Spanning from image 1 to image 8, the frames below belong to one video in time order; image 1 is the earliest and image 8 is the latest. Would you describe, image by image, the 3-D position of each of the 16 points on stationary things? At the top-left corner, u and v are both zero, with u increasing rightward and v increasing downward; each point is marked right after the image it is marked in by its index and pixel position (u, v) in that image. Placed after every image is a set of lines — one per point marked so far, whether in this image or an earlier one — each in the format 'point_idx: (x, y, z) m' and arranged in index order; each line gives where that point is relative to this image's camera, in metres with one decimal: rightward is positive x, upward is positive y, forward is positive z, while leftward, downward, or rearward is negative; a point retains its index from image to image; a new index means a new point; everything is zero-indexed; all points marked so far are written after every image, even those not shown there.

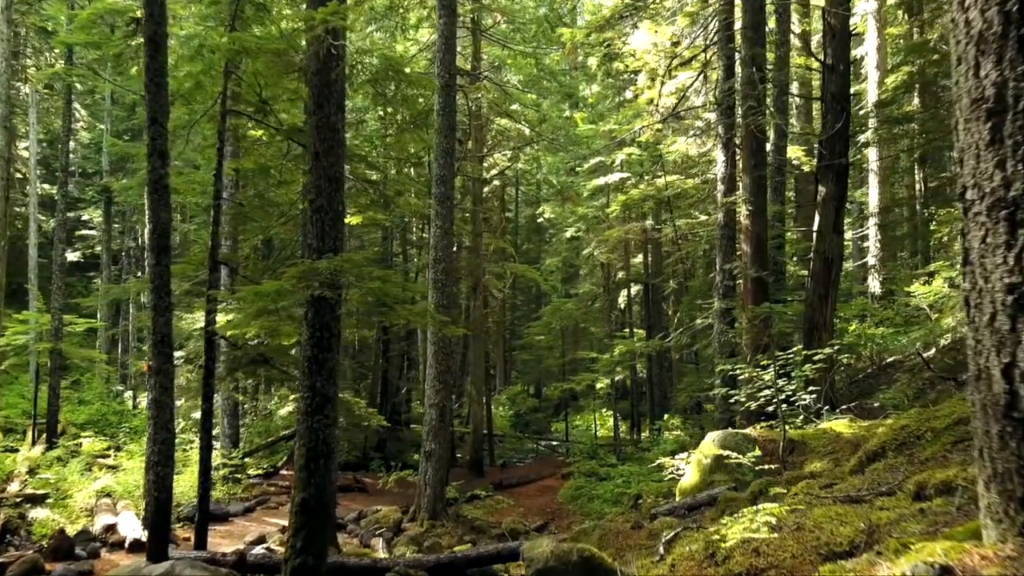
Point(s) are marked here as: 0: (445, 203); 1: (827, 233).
0: (-1.2, +1.5, +13.5) m
1: (+4.5, +0.8, +11.0) m
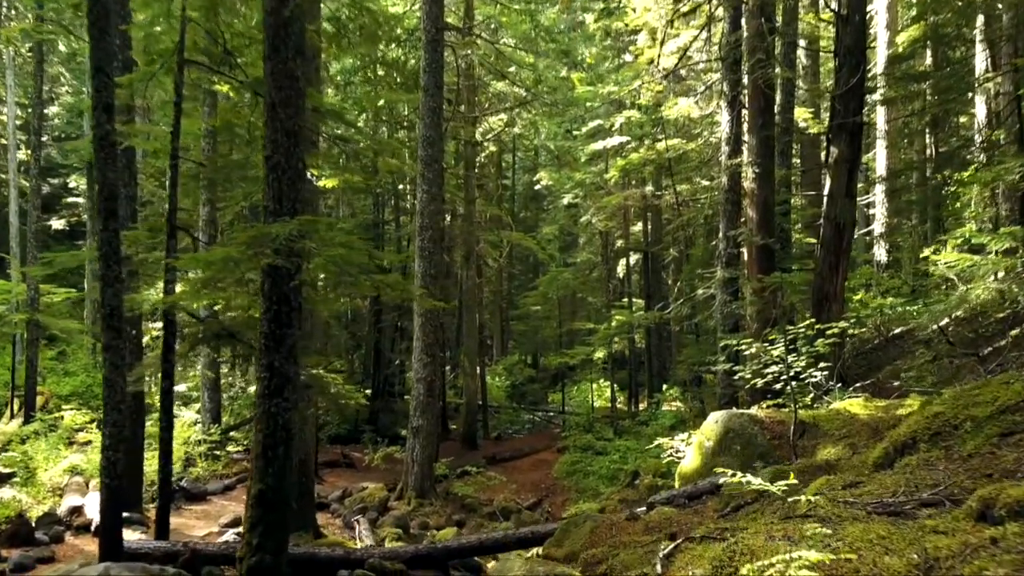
0: (-1.3, +2.0, +12.8) m
1: (+4.3, +1.2, +10.2) m
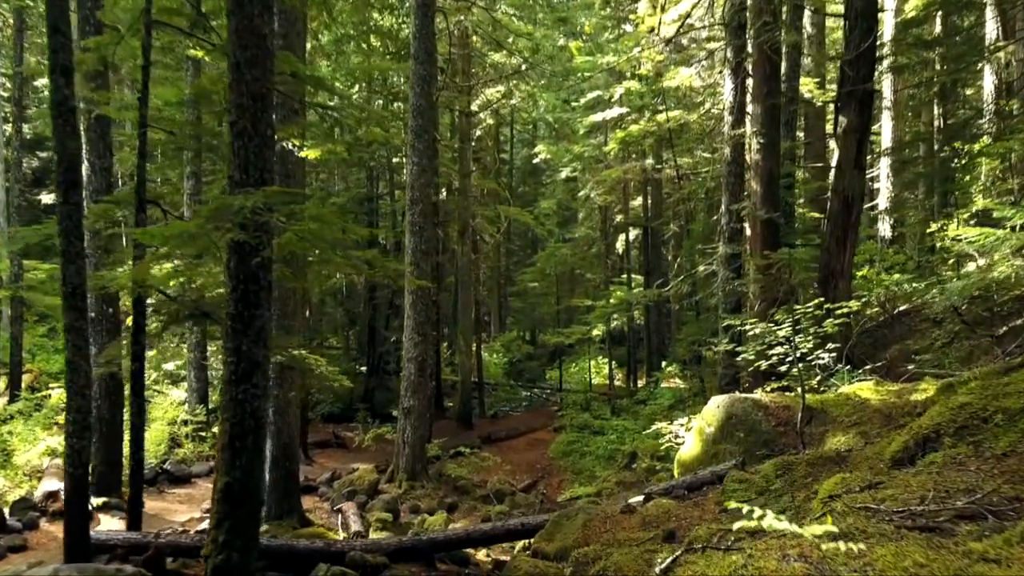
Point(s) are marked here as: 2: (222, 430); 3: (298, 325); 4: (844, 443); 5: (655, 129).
0: (-1.4, +2.4, +12.3) m
1: (+4.2, +1.5, +9.8) m
2: (-2.0, -0.9, +5.2) m
3: (-2.6, -0.5, +9.5) m
4: (+2.4, -1.1, +5.6) m
5: (+3.0, +3.3, +16.2) m
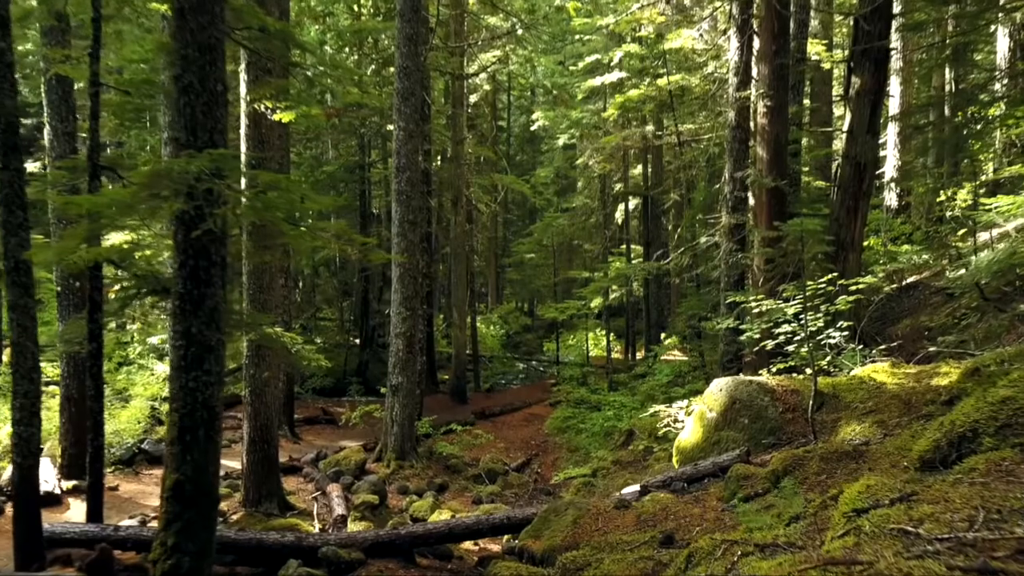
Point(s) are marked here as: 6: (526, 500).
0: (-1.5, +2.8, +11.6) m
1: (+4.1, +1.8, +9.2) m
2: (-2.1, -0.8, +4.7) m
3: (-2.7, -0.1, +9.0) m
4: (+2.3, -1.0, +5.1) m
5: (+2.9, +3.9, +15.5) m
6: (+0.2, -3.0, +10.9) m
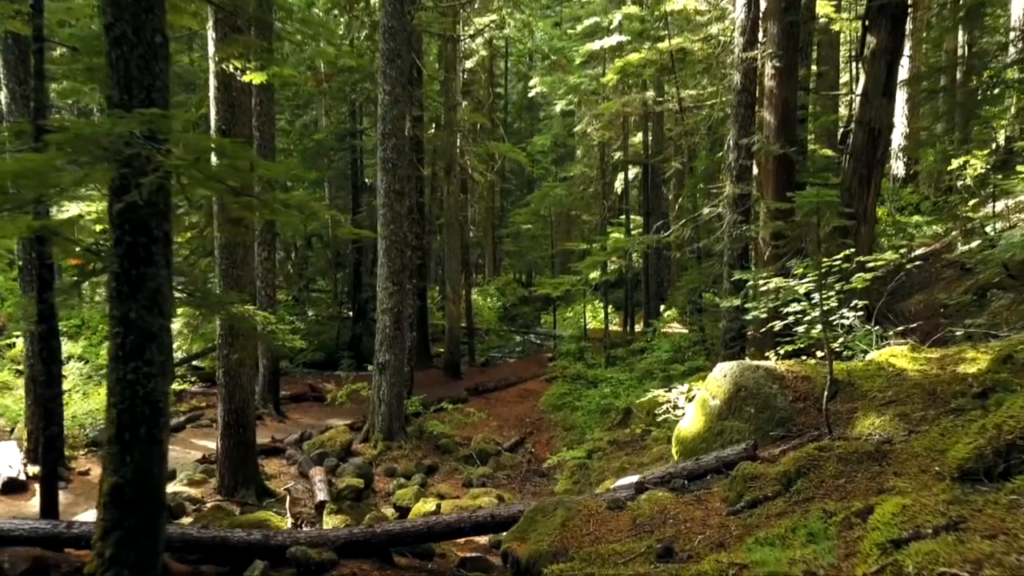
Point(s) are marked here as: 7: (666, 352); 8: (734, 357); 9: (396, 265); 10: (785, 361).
0: (-1.6, +3.2, +11.0) m
1: (+4.0, +2.1, +8.5) m
2: (-2.2, -0.7, +4.2) m
3: (-2.8, +0.1, +8.4) m
4: (+2.2, -0.8, +4.6) m
5: (+2.8, +4.4, +14.8) m
6: (+0.1, -2.6, +10.5) m
7: (+2.7, -1.1, +13.6) m
8: (+2.6, -0.8, +9.2) m
9: (-1.7, +0.3, +11.1) m
10: (+2.1, -0.6, +6.0) m
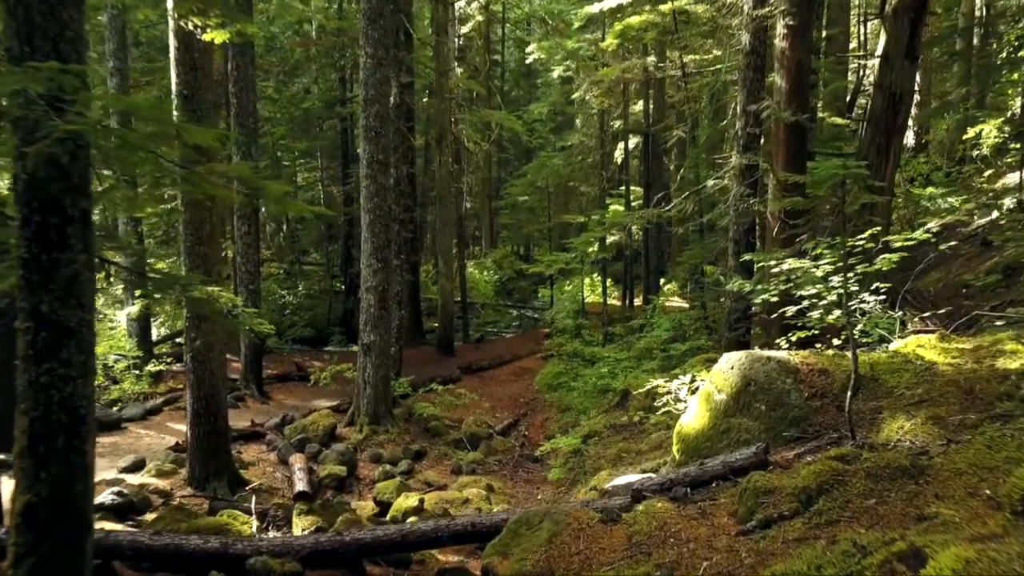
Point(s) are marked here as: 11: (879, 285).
0: (-1.7, +3.5, +10.2) m
1: (+3.9, +2.3, +7.9) m
2: (-2.3, -0.6, +3.6) m
3: (-3.0, +0.4, +7.8) m
4: (+2.1, -0.8, +4.0) m
5: (+2.7, +4.9, +14.1) m
6: (0.0, -2.3, +10.0) m
7: (+2.6, -0.7, +13.0) m
8: (+2.5, -0.6, +8.6) m
9: (-1.8, +0.6, +10.4) m
10: (+2.0, -0.4, +5.4) m
11: (+2.6, 0.0, +5.4) m
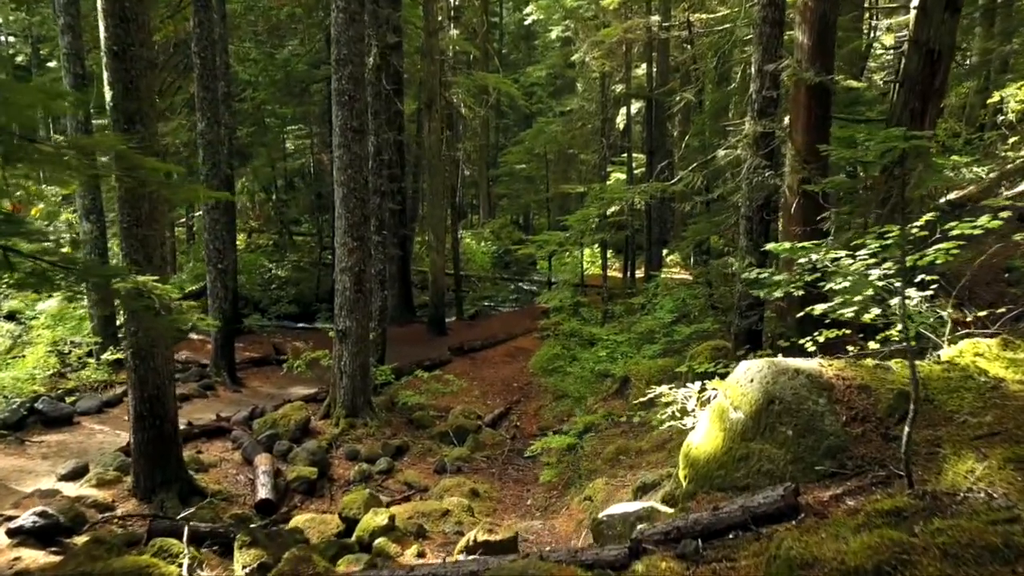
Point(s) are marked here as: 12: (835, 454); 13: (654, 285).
0: (-1.9, +3.7, +9.2) m
1: (+3.8, +2.5, +6.8) m
2: (-2.4, -0.7, +2.7) m
3: (-3.1, +0.5, +6.9) m
4: (+1.9, -0.8, +3.1) m
5: (+2.5, +5.3, +12.9) m
6: (-0.2, -2.1, +9.1) m
7: (+2.5, -0.4, +12.1) m
8: (+2.4, -0.4, +7.7) m
9: (-1.9, +0.9, +9.5) m
10: (+1.9, -0.4, +4.5) m
11: (+2.4, 0.0, +4.5) m
12: (+1.6, -0.8, +3.9) m
13: (+2.9, 0.0, +15.9) m
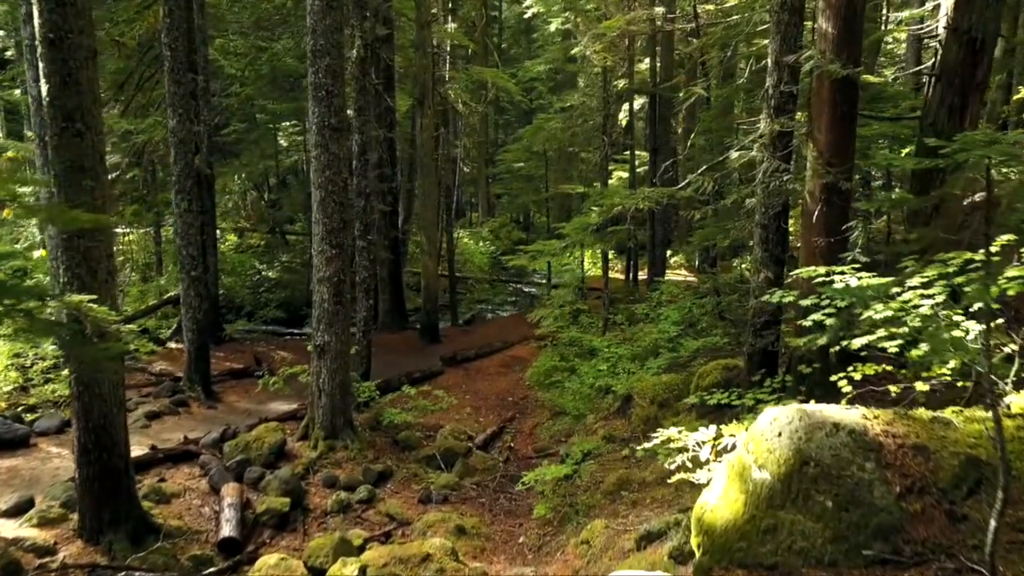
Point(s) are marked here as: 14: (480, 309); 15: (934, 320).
0: (-2.0, +3.6, +8.4) m
1: (+3.7, +2.3, +6.0) m
2: (-2.5, -0.9, +2.0) m
3: (-3.2, +0.3, +6.2) m
4: (+1.8, -1.0, +2.4) m
5: (+2.5, +5.2, +12.1) m
6: (-0.2, -2.3, +8.4) m
7: (+2.4, -0.5, +11.4) m
8: (+2.3, -0.6, +7.0) m
9: (-2.0, +0.7, +8.7) m
10: (+1.8, -0.6, +3.7) m
11: (+2.3, -0.1, +3.7) m
12: (+1.5, -1.0, +3.2) m
13: (+2.8, -0.1, +15.2) m
14: (-0.8, -0.5, +19.6) m
15: (+2.0, -0.1, +3.7) m
